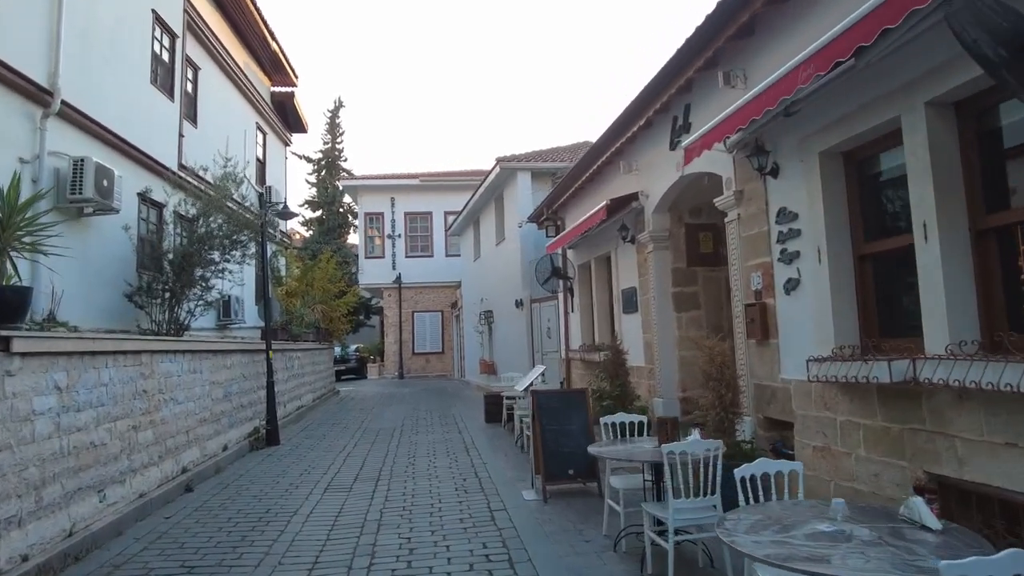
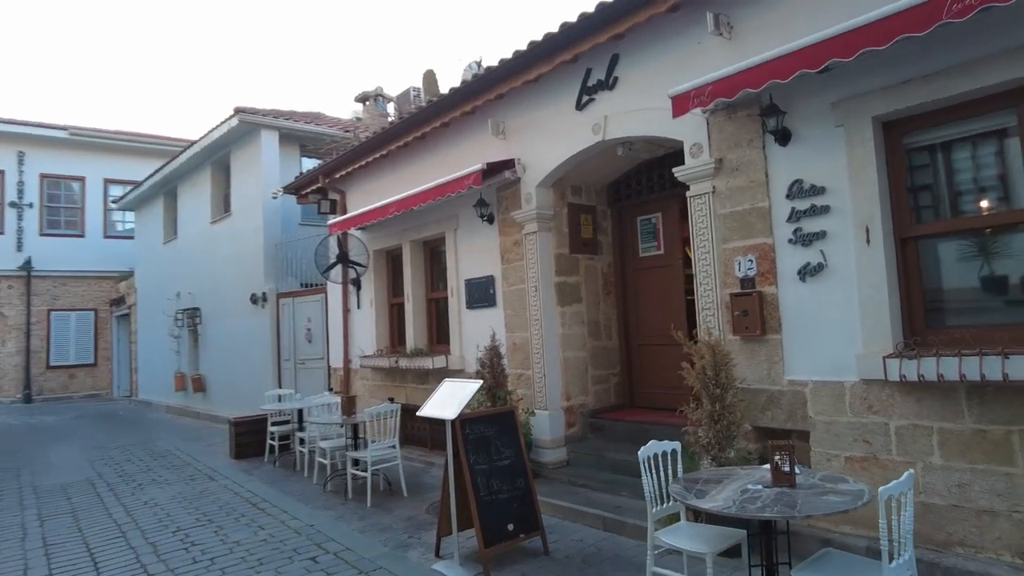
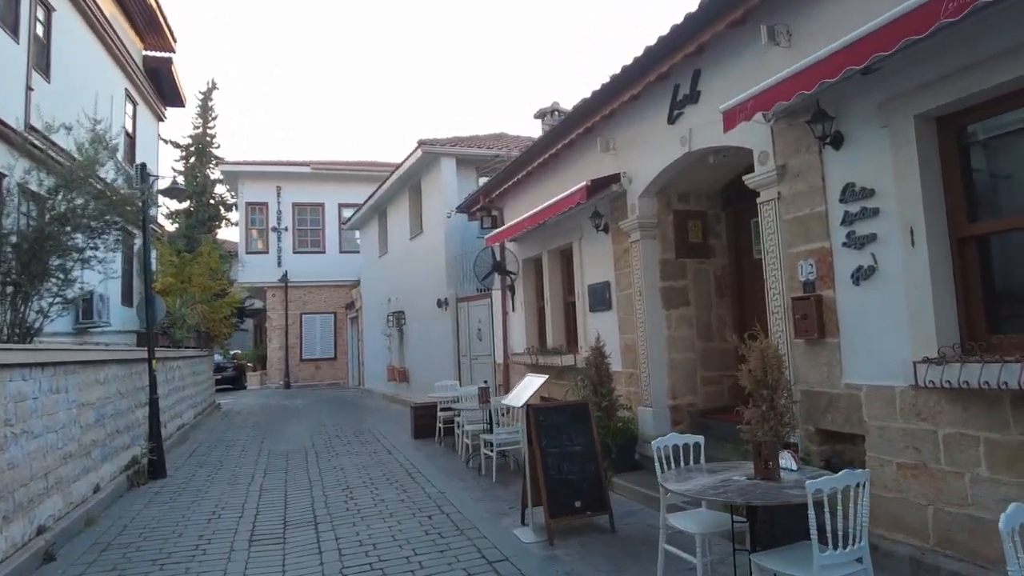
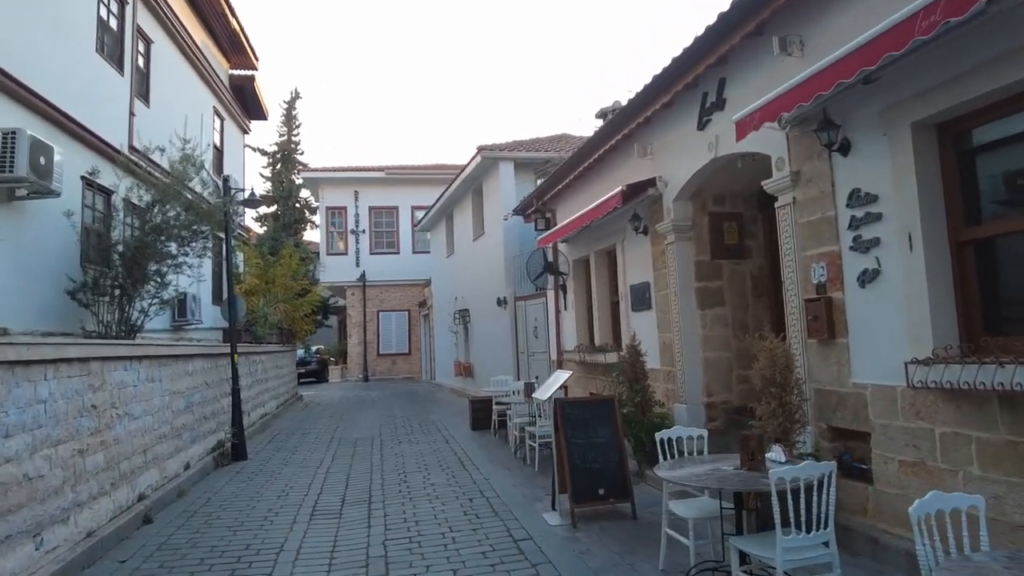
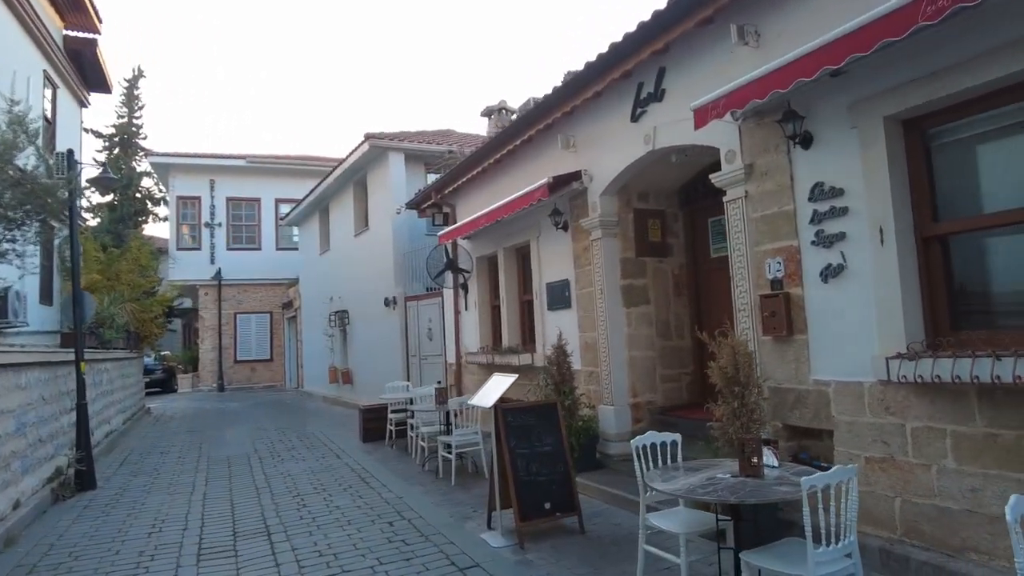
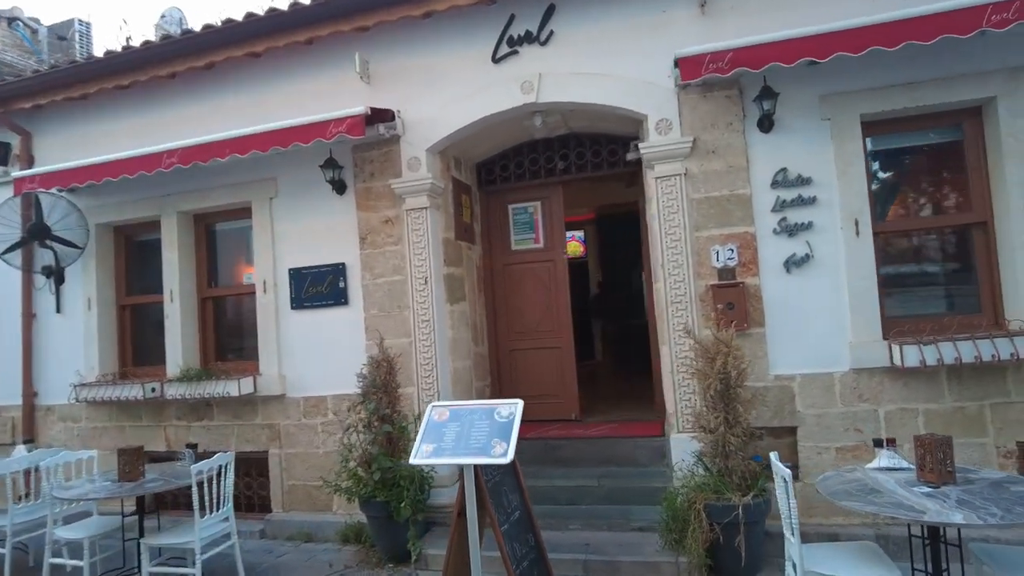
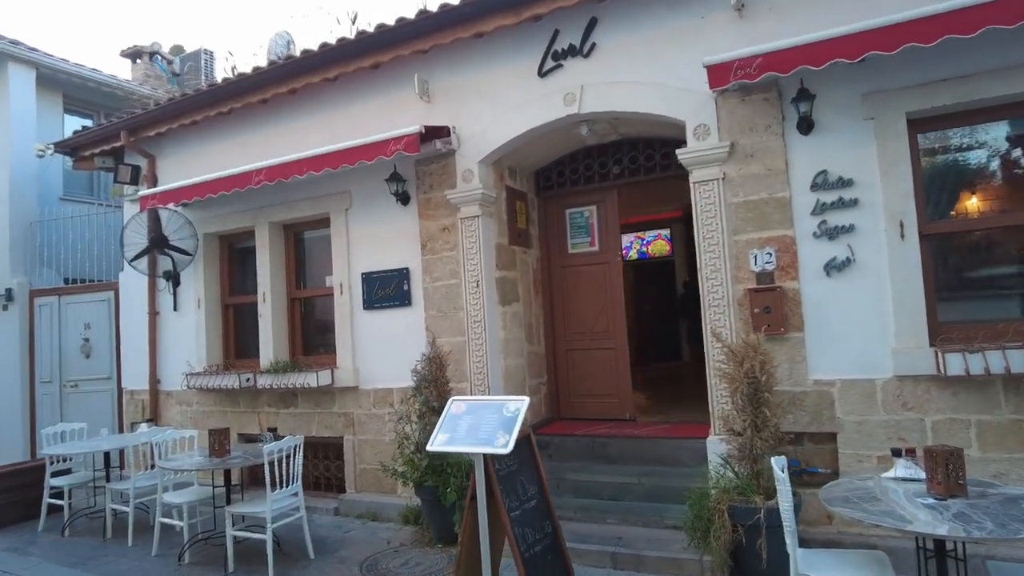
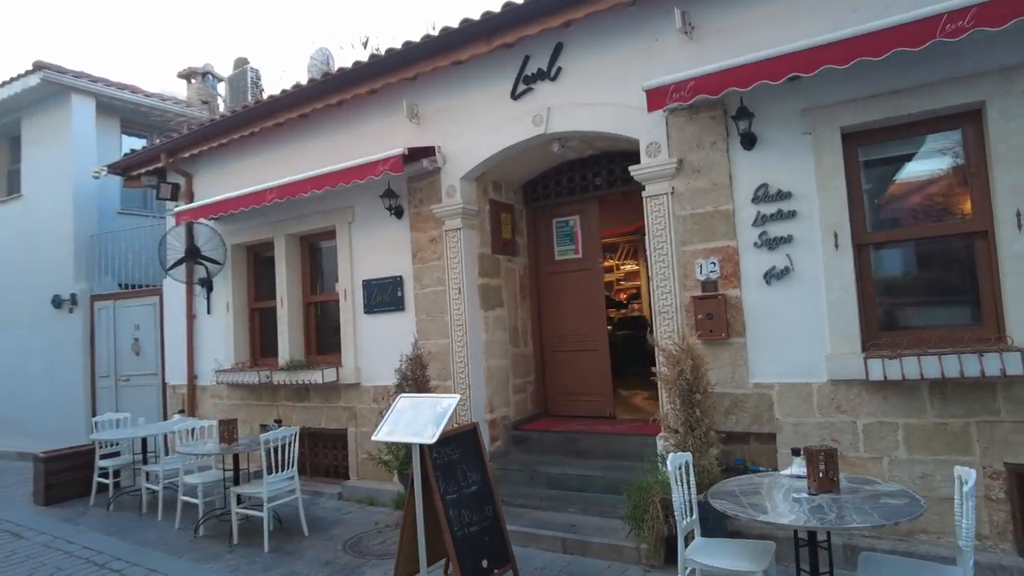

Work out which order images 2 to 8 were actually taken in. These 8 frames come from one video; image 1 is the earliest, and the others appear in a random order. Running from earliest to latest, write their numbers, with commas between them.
4, 3, 5, 2, 8, 7, 6
